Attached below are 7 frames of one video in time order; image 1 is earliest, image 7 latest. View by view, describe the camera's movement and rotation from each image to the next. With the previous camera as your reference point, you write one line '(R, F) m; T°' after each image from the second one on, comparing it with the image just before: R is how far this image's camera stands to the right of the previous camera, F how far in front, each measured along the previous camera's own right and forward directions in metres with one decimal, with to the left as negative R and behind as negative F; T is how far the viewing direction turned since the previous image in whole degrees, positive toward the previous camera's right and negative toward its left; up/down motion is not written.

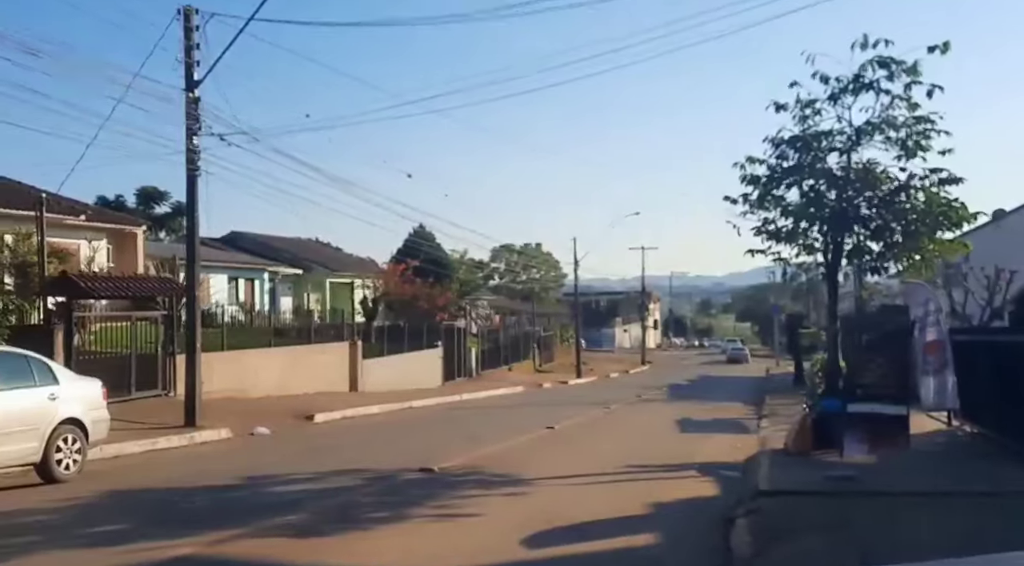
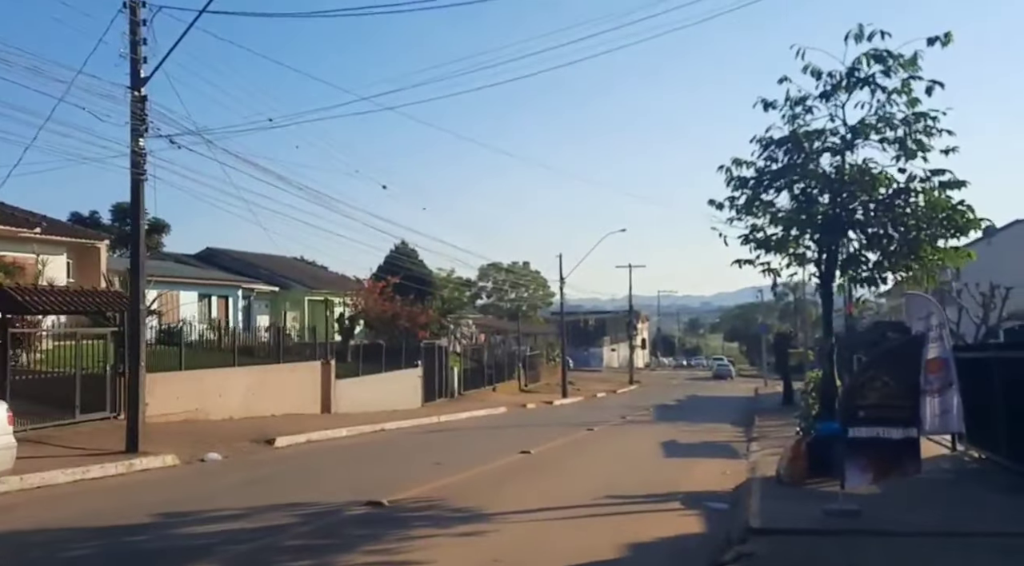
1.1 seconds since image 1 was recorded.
(+0.3, +1.2) m; +1°
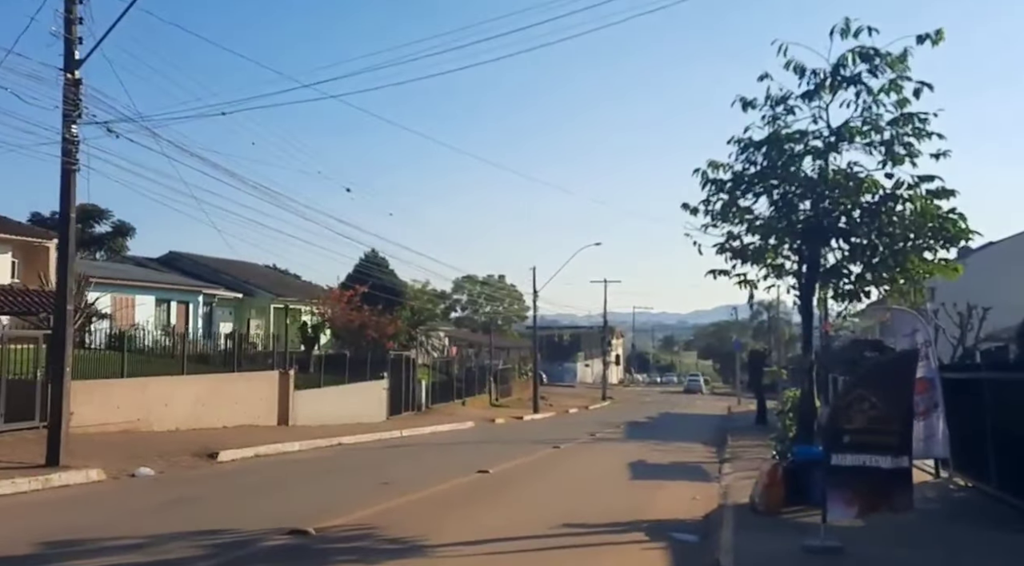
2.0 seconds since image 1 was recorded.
(+0.3, +1.1) m; +1°
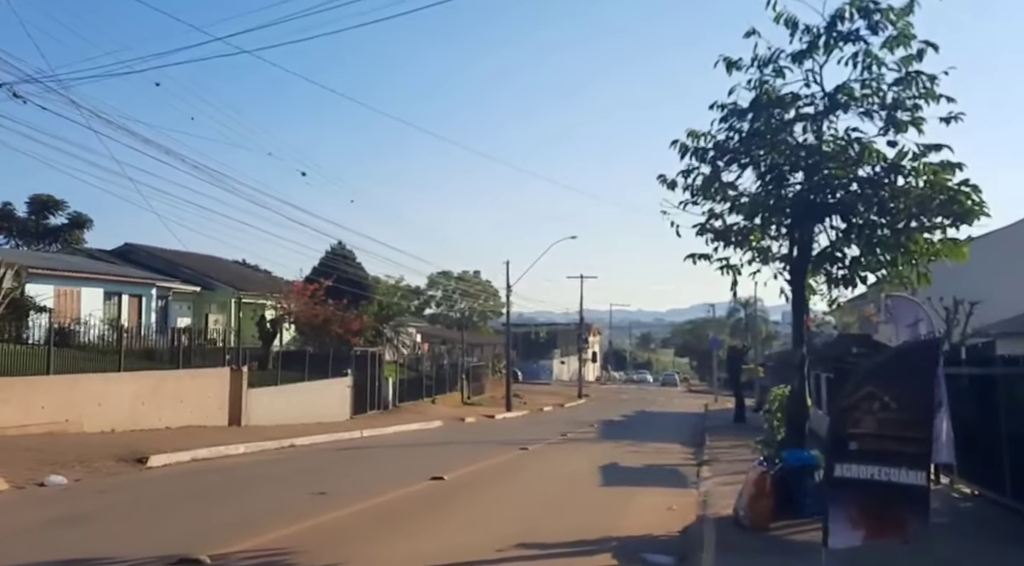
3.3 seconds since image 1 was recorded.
(+0.3, +1.6) m; +1°
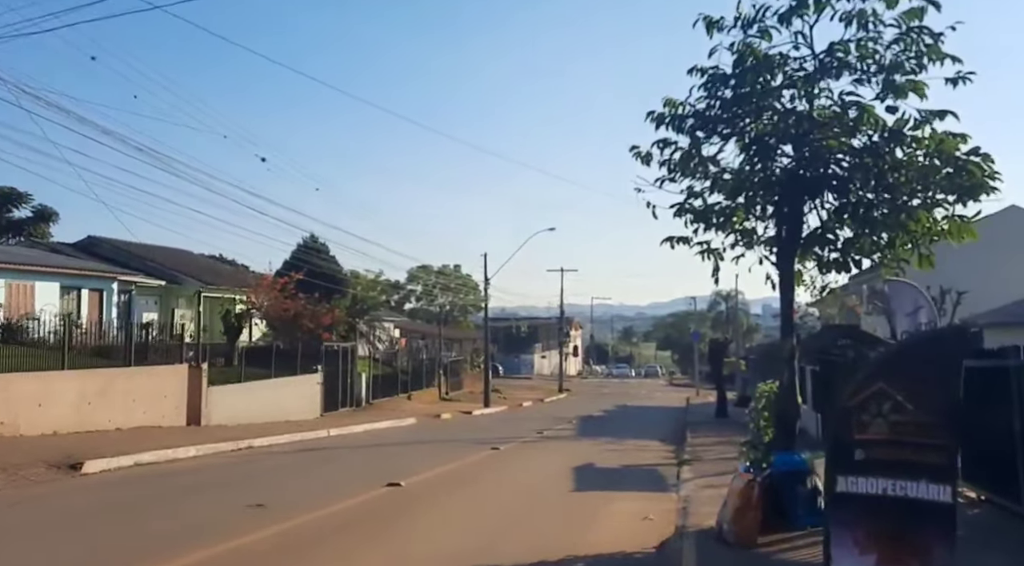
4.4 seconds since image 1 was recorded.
(+0.3, +1.2) m; +1°
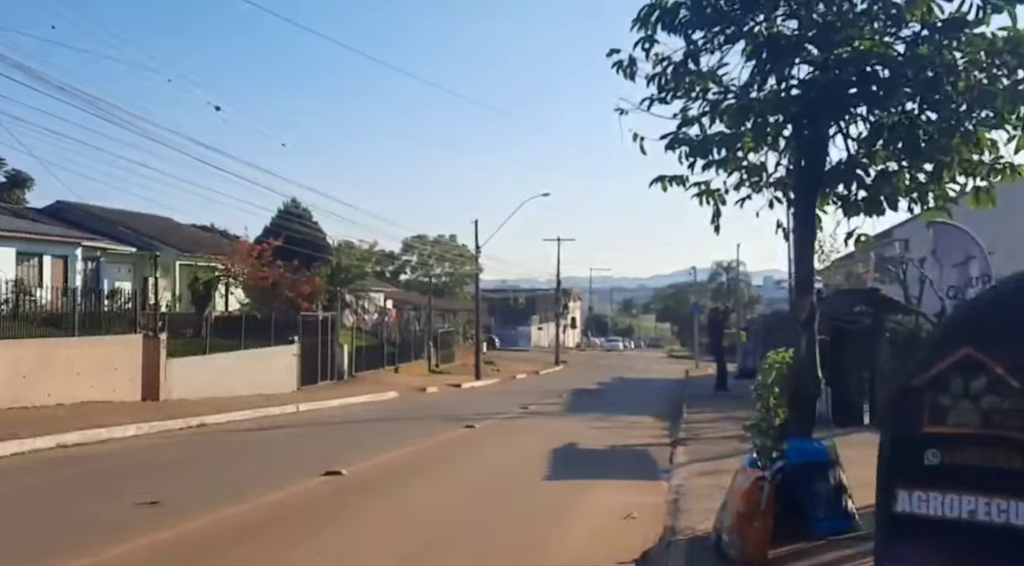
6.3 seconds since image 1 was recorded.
(+0.5, +2.1) m; 0°
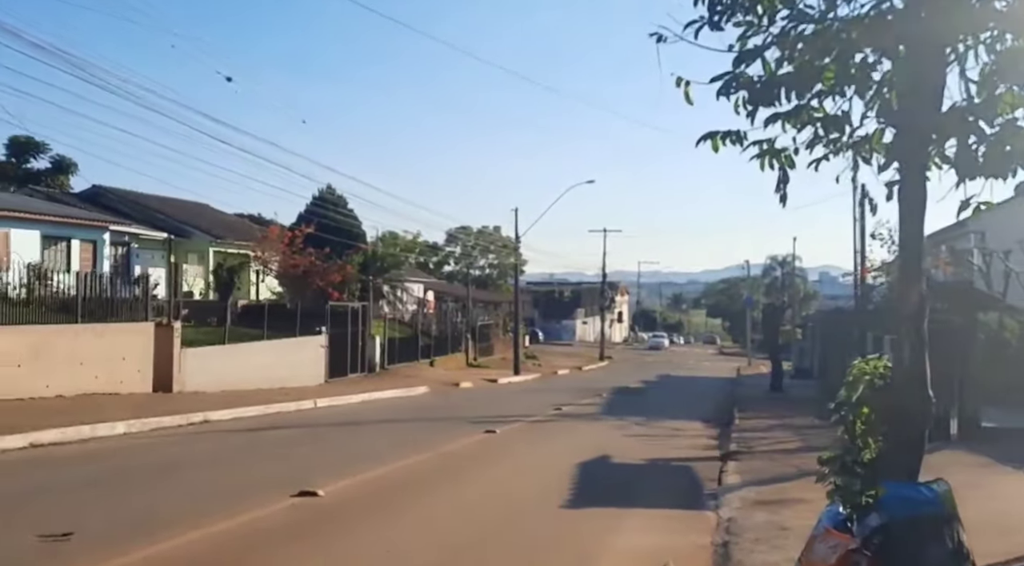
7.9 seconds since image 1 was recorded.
(+0.3, +2.0) m; -3°
